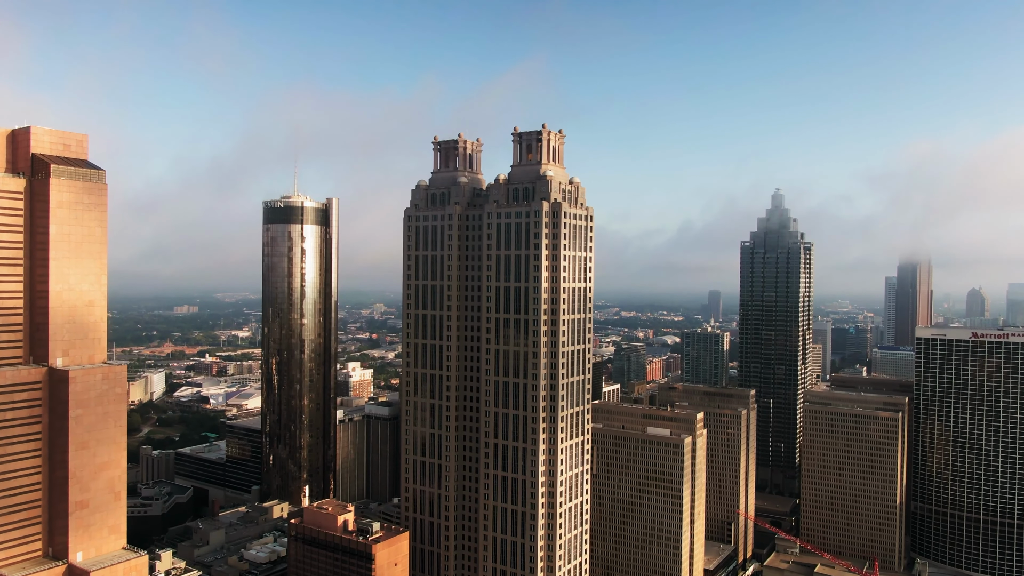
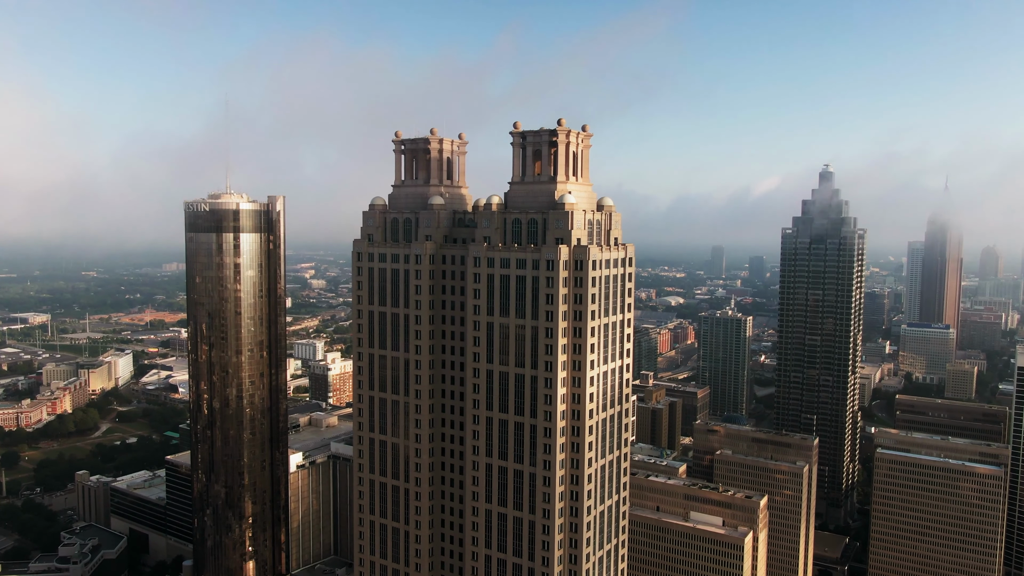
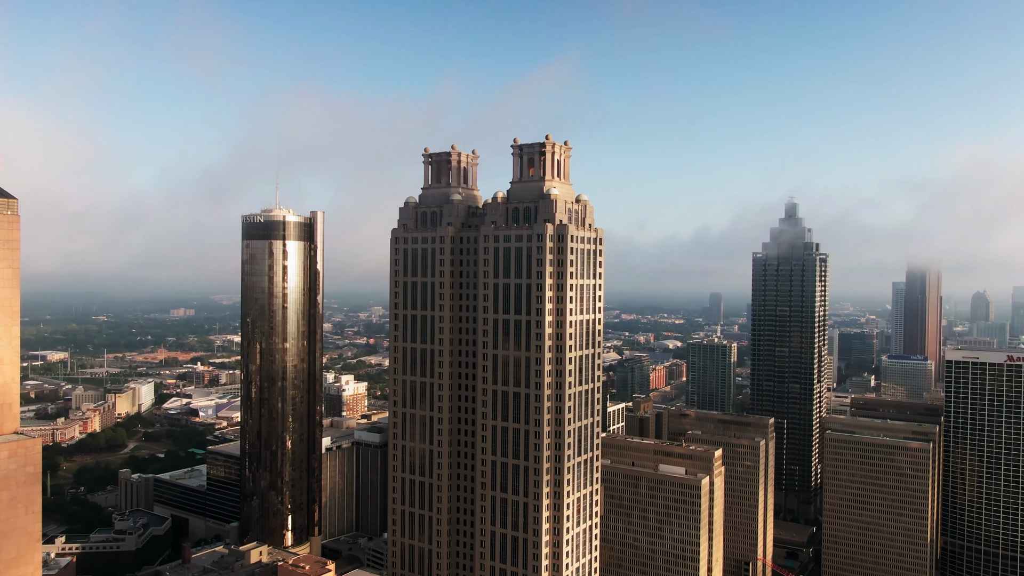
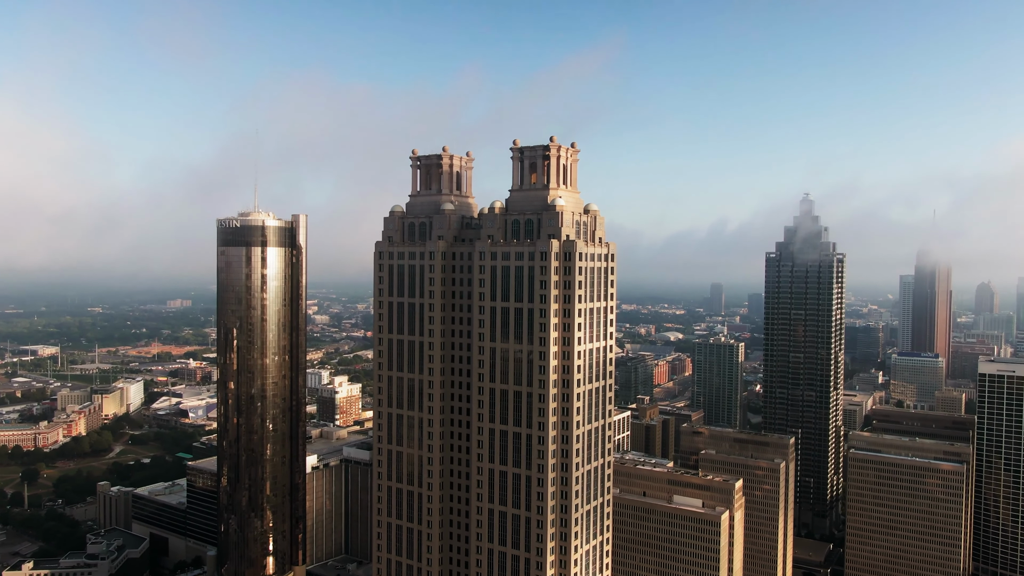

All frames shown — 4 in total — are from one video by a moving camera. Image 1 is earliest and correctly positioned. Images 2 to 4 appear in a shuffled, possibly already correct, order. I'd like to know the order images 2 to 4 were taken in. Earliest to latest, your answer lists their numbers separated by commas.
3, 4, 2
